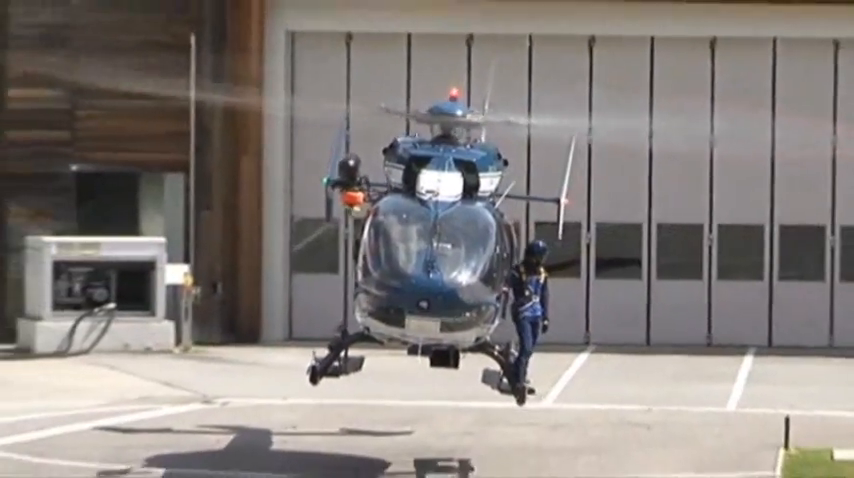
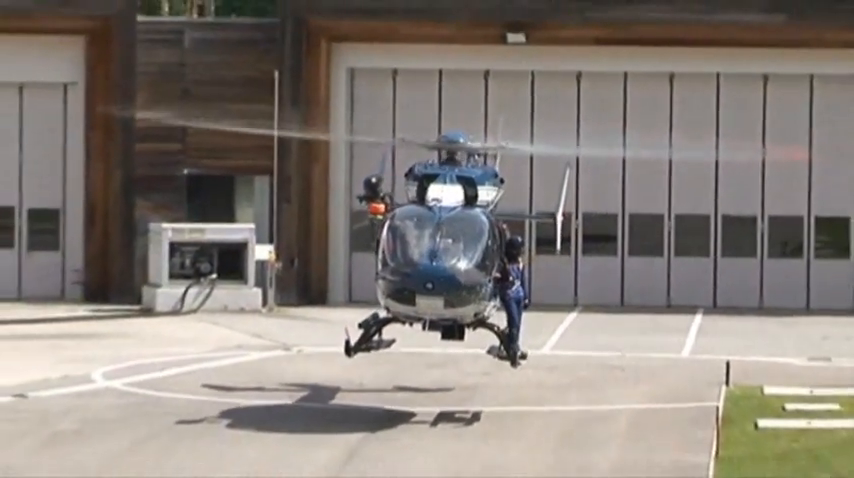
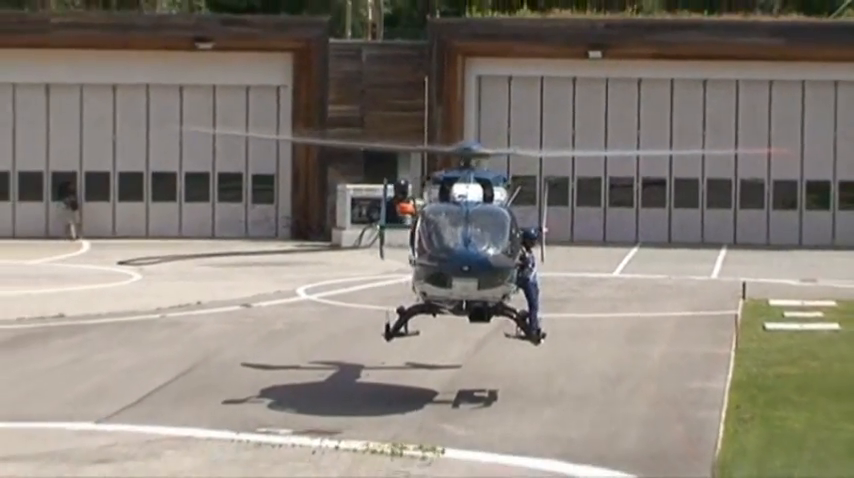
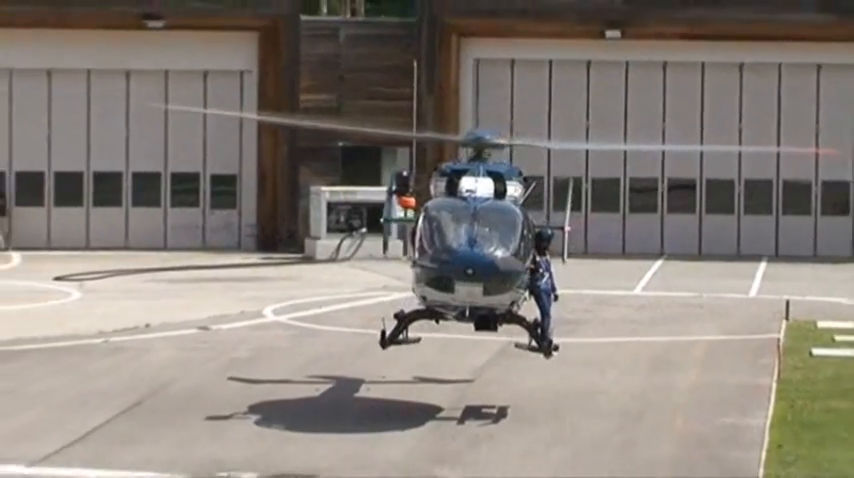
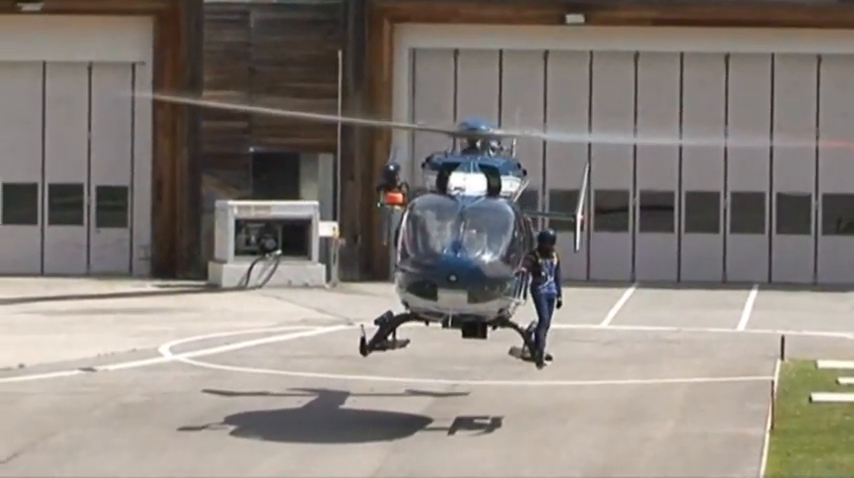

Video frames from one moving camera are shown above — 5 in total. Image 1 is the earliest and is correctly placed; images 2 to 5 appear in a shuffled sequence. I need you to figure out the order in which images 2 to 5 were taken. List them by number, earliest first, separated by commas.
2, 5, 4, 3
